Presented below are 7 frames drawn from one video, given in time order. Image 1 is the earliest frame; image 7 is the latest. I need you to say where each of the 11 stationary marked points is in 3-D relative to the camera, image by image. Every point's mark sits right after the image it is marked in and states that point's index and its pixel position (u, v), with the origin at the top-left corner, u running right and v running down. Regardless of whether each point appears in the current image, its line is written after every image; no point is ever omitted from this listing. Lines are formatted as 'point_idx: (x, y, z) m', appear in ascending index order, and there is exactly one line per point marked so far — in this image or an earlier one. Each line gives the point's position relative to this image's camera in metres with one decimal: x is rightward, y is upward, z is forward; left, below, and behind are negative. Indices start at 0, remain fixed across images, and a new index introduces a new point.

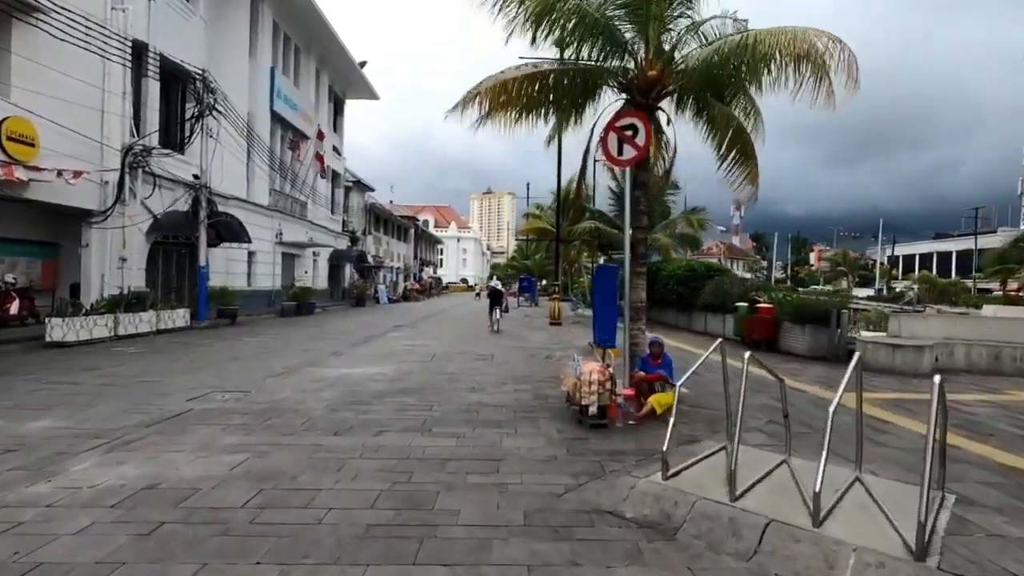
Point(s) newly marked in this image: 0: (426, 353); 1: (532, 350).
0: (-2.6, -2.0, +15.7) m
1: (+0.7, -2.0, +17.0) m
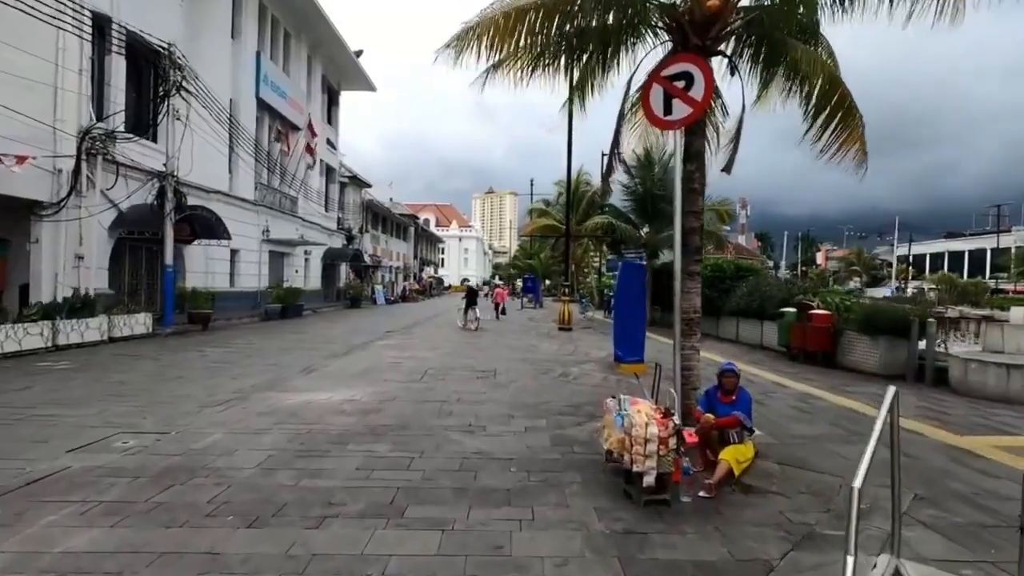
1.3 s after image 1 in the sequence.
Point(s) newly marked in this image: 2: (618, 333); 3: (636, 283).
0: (-2.4, -2.0, +13.1) m
1: (+0.8, -2.1, +14.4) m
2: (+2.5, -1.1, +12.8) m
3: (+3.0, +0.1, +12.7) m
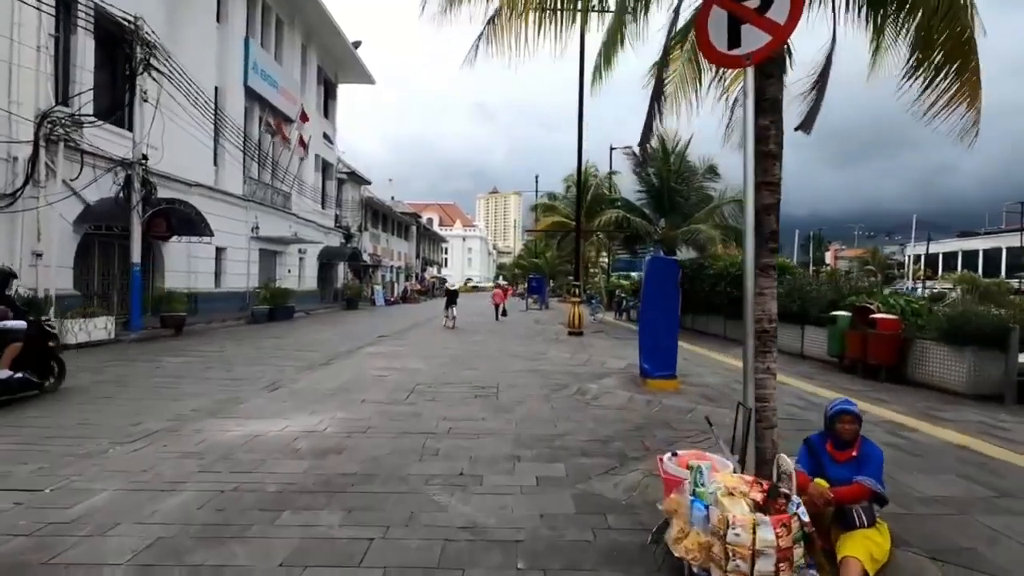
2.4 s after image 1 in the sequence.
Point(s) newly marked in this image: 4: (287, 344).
0: (-2.3, -2.0, +10.9) m
1: (+0.9, -2.1, +12.2) m
2: (+2.7, -1.1, +10.6) m
3: (+3.1, +0.1, +10.5) m
4: (-7.8, -1.9, +18.3) m
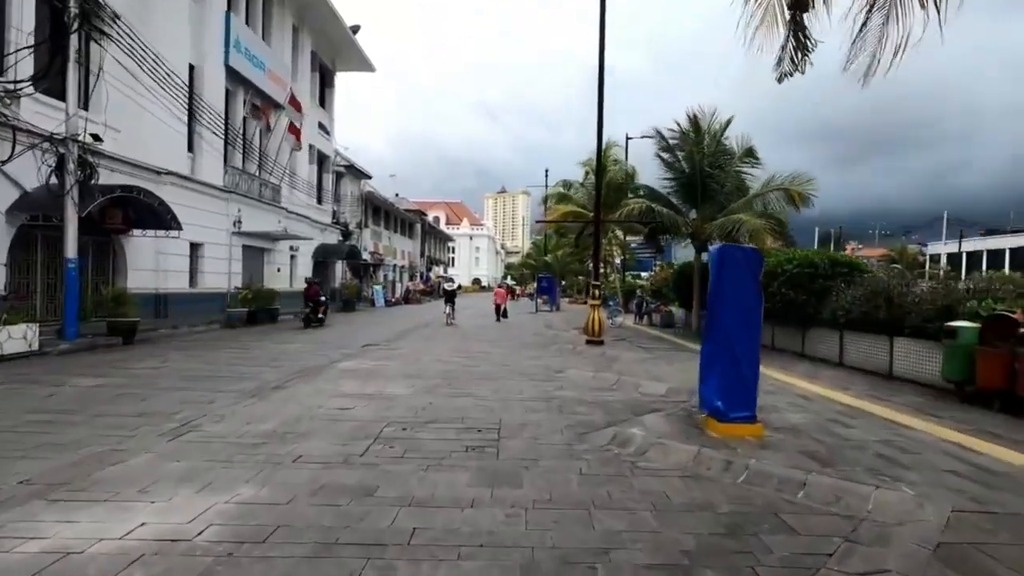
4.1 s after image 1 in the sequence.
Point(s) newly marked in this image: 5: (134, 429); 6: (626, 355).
0: (-2.2, -2.1, +7.8) m
1: (+1.1, -2.1, +9.0) m
2: (+2.8, -1.1, +7.4) m
3: (+3.2, +0.1, +7.3) m
4: (-7.6, -1.9, +15.2) m
5: (-5.5, -2.0, +7.7) m
6: (+3.4, -2.0, +15.7) m
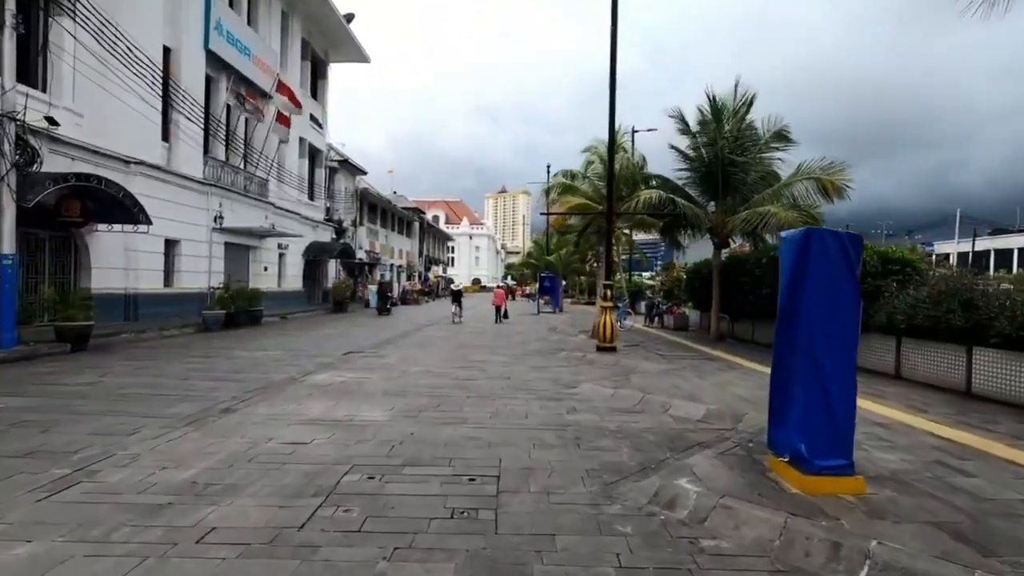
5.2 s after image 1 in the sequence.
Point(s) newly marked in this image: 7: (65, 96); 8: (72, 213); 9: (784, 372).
0: (-2.1, -2.1, +5.8) m
1: (+1.1, -2.1, +7.0) m
2: (+2.8, -1.1, +5.4) m
3: (+3.2, +0.1, +5.2) m
4: (-7.5, -1.9, +13.2) m
5: (-5.4, -2.0, +5.7) m
6: (+3.4, -2.0, +13.7) m
7: (-16.4, +7.0, +19.5) m
8: (-15.1, +2.6, +18.3) m
9: (+2.9, -0.9, +5.7) m
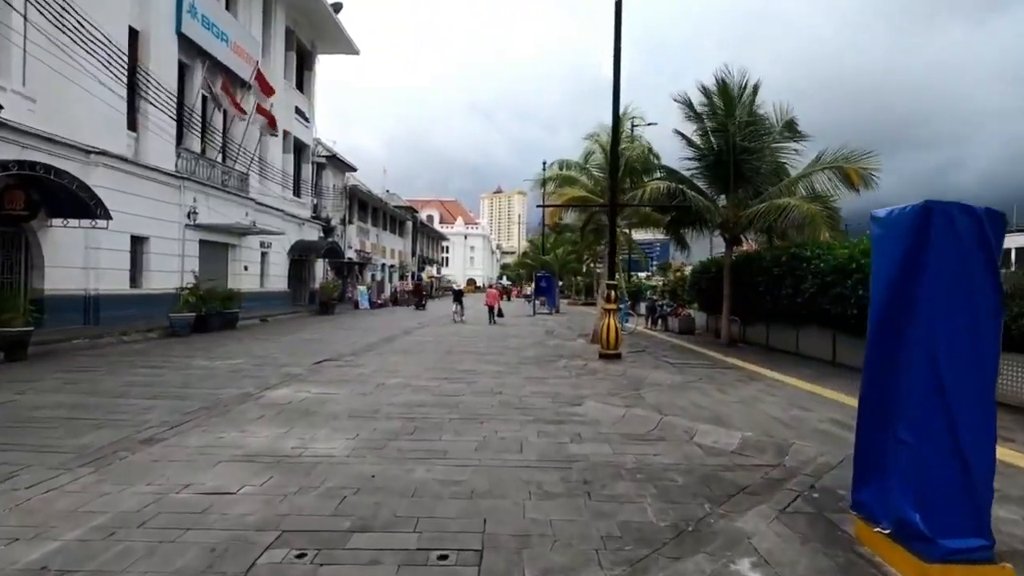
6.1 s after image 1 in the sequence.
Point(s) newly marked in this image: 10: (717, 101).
0: (-2.2, -2.1, +4.1) m
1: (+1.0, -2.1, +5.3) m
2: (+2.7, -1.1, +3.7) m
3: (+3.1, +0.1, +3.6) m
4: (-7.7, -1.9, +11.5) m
5: (-5.5, -2.0, +4.0) m
6: (+3.3, -2.0, +12.0) m
7: (-16.6, +7.0, +17.7) m
8: (-15.3, +2.6, +16.5) m
9: (+2.8, -0.9, +4.0) m
10: (+7.2, +6.6, +18.7) m
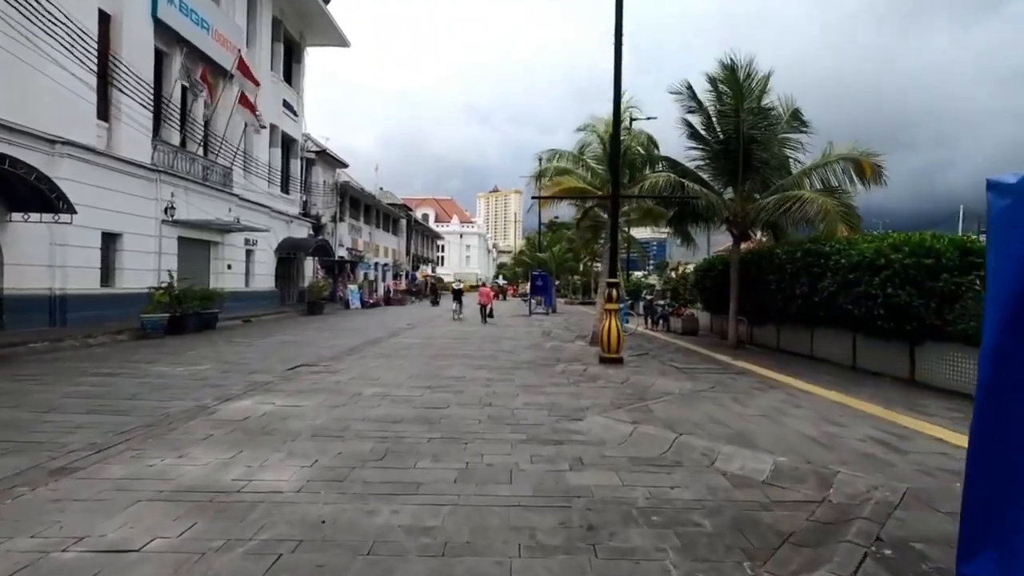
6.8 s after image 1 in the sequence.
0: (-2.3, -2.1, +2.9) m
1: (+0.9, -2.1, +4.2) m
2: (+2.6, -1.1, +2.6) m
3: (+3.0, +0.1, +2.4) m
4: (-7.8, -1.9, +10.3) m
5: (-5.6, -2.0, +2.7) m
6: (+3.1, -1.9, +10.9) m
7: (-16.8, +7.0, +16.4) m
8: (-15.5, +2.6, +15.2) m
9: (+2.7, -0.8, +2.9) m
10: (+7.0, +6.6, +17.6) m
